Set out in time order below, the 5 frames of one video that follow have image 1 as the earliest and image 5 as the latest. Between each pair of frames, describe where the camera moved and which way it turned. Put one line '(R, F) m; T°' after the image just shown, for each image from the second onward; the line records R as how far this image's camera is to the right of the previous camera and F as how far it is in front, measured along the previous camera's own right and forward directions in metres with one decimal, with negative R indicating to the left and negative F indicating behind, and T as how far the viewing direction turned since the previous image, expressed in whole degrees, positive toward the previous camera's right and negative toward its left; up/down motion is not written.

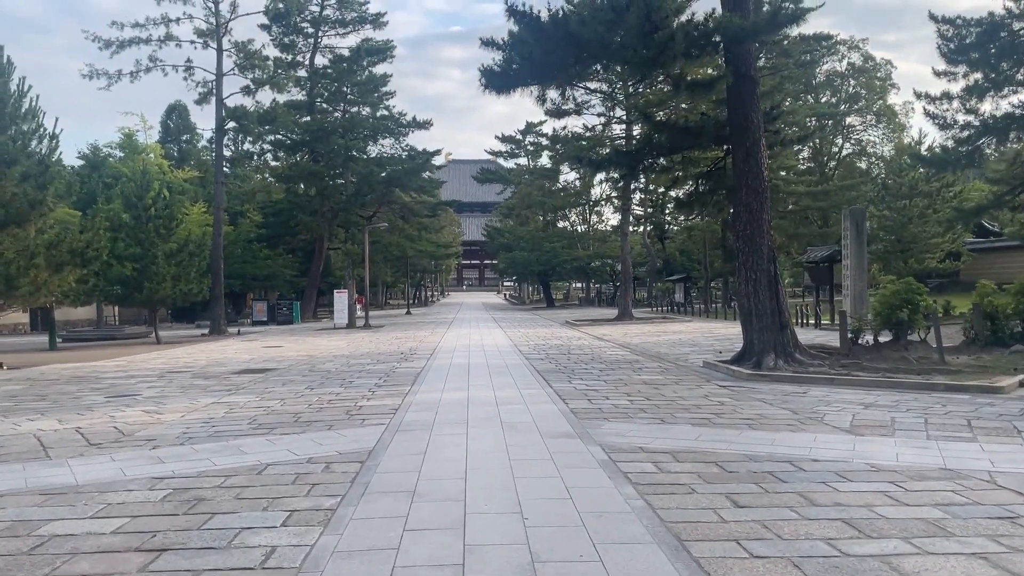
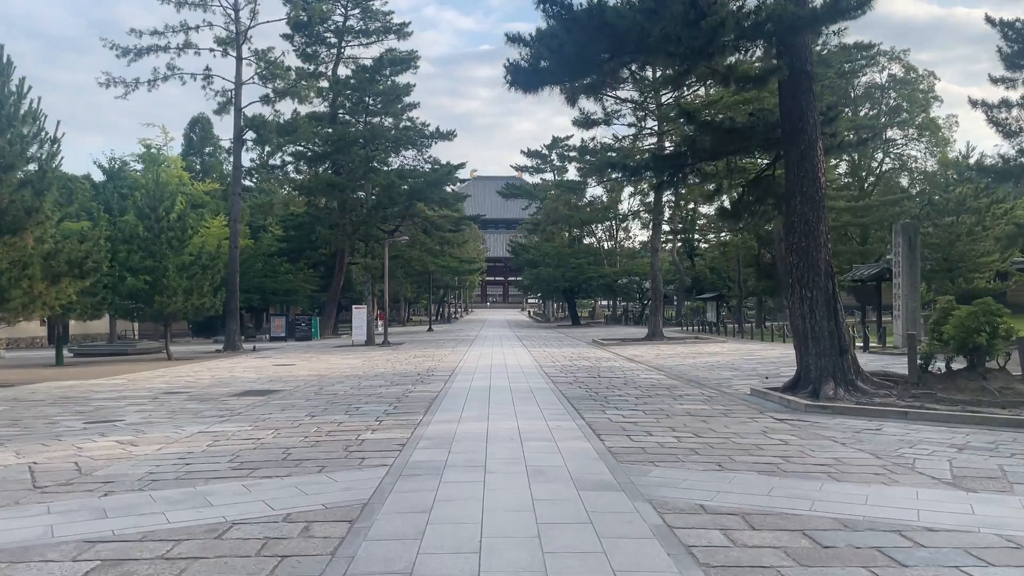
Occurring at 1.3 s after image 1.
(0.0, +1.5) m; -2°
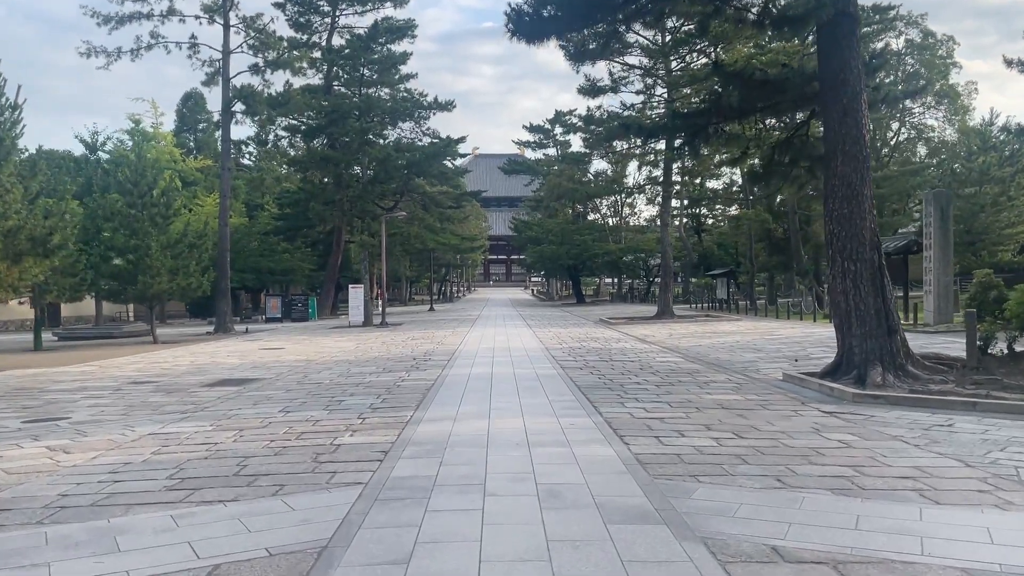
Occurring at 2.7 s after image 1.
(0.0, +1.6) m; 0°
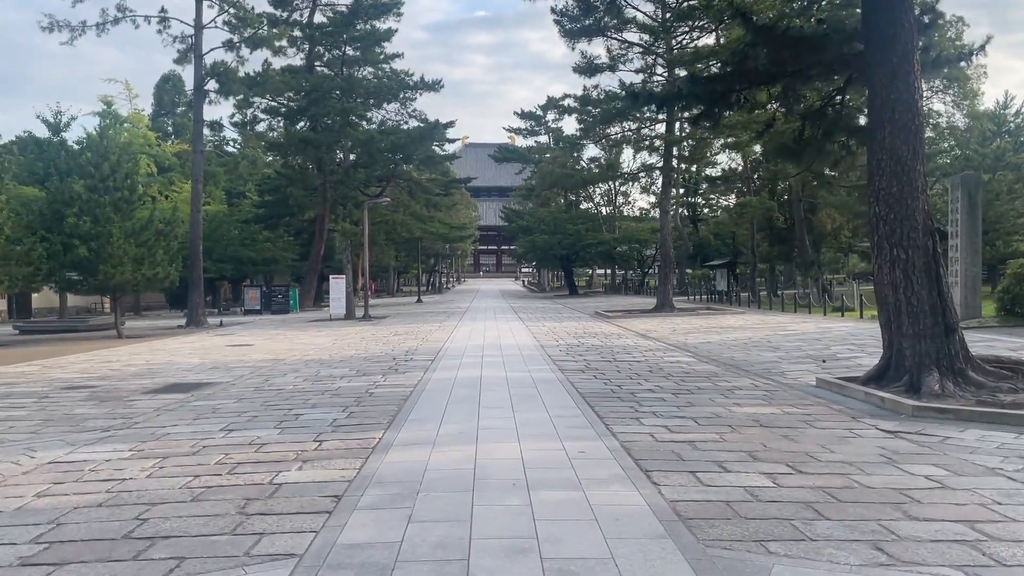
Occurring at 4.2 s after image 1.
(0.0, +1.9) m; +1°
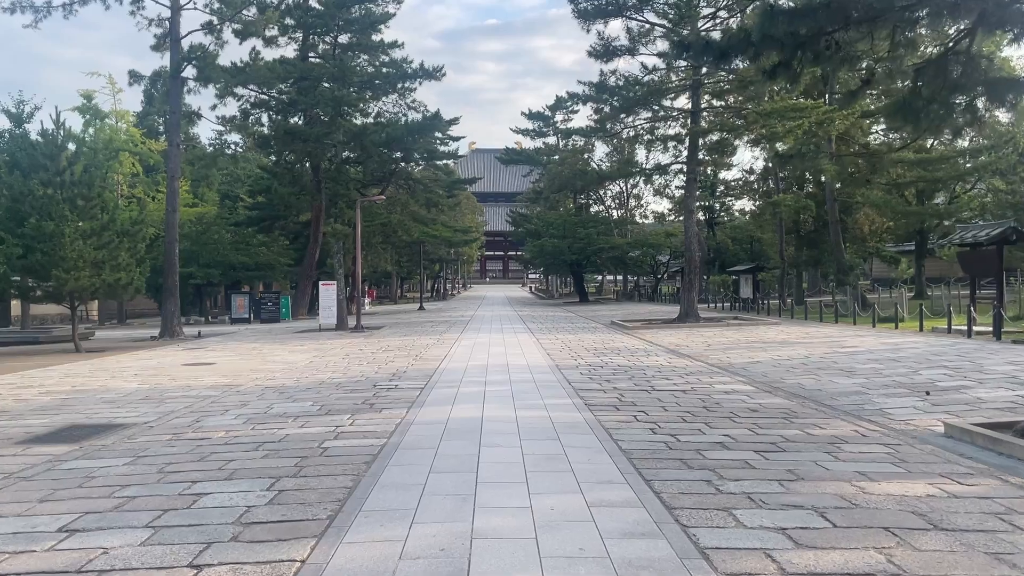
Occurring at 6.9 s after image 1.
(-0.1, +3.2) m; 0°
